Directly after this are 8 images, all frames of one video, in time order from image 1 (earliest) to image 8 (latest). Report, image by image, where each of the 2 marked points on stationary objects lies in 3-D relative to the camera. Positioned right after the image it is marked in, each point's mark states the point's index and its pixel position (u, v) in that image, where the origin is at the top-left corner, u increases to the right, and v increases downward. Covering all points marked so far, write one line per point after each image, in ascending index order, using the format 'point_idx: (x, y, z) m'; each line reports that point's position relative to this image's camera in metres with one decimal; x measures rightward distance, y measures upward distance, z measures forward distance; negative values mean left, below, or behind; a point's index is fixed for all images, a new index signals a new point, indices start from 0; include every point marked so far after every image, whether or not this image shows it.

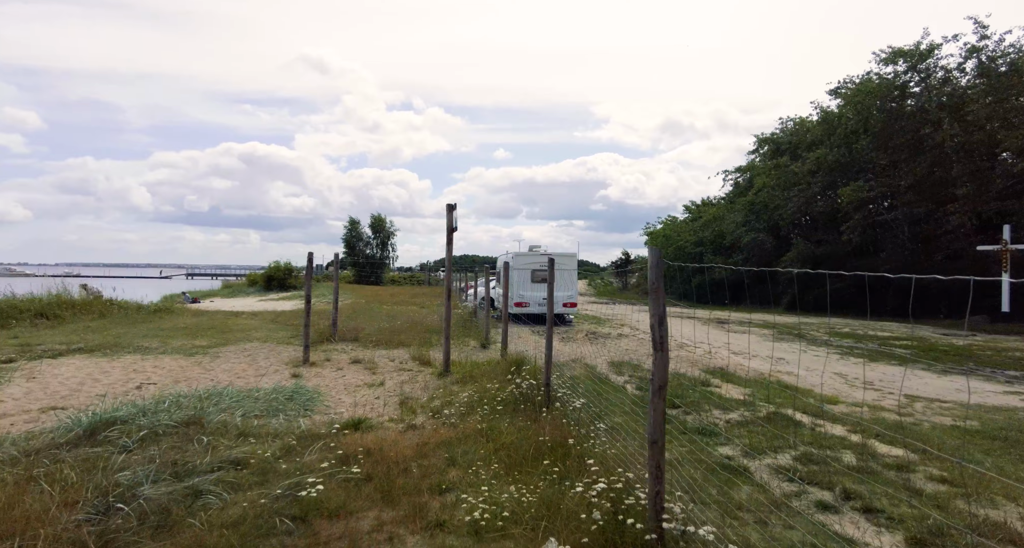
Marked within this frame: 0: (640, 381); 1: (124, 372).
0: (+1.8, -1.5, +7.7) m
1: (-5.4, -1.4, +7.7) m
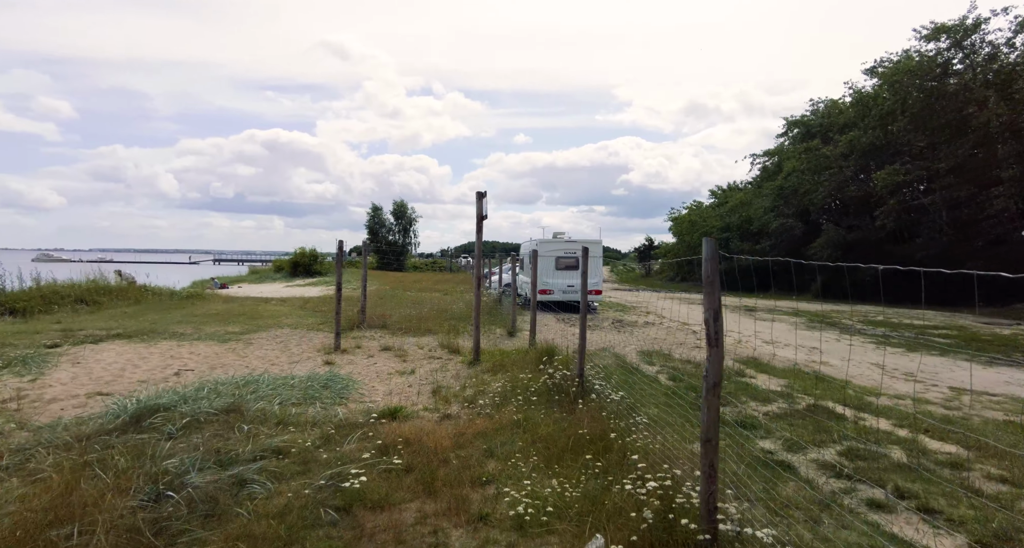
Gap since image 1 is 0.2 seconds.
0: (+2.2, -1.4, +7.6) m
1: (-5.0, -1.2, +7.9) m
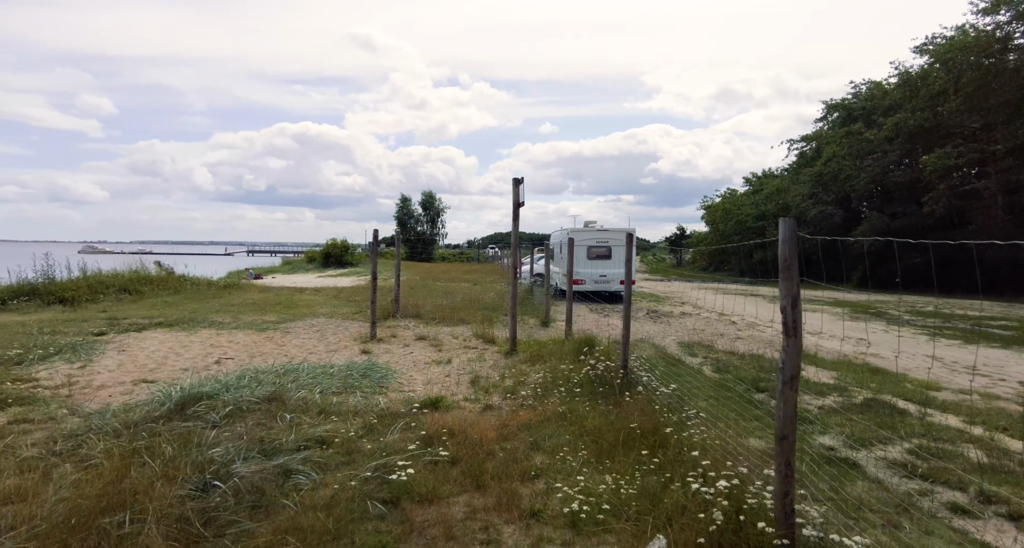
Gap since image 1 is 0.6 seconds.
0: (+2.8, -1.2, +7.4) m
1: (-4.5, -1.0, +8.0) m
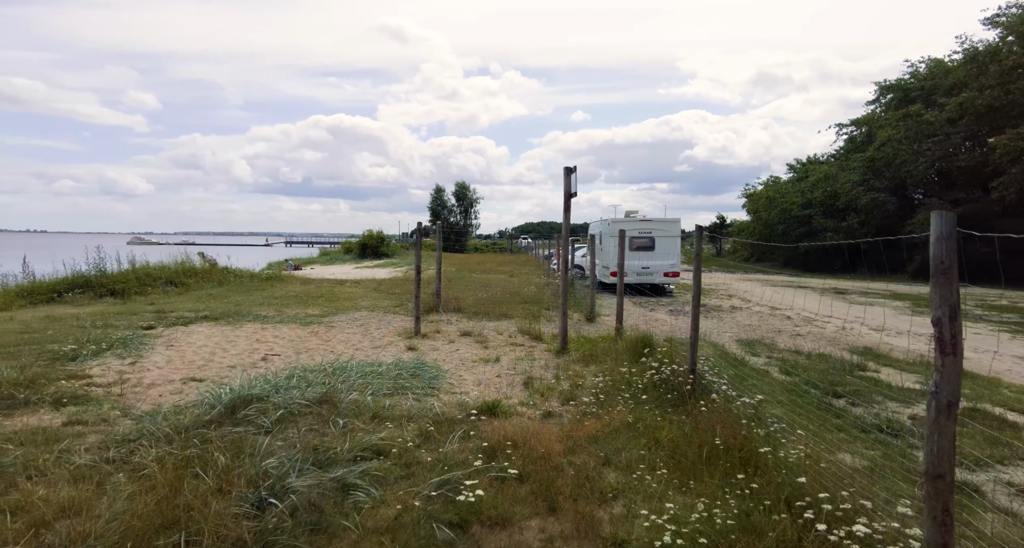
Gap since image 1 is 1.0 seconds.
0: (+3.4, -1.1, +6.9) m
1: (-3.8, -1.0, +7.9) m
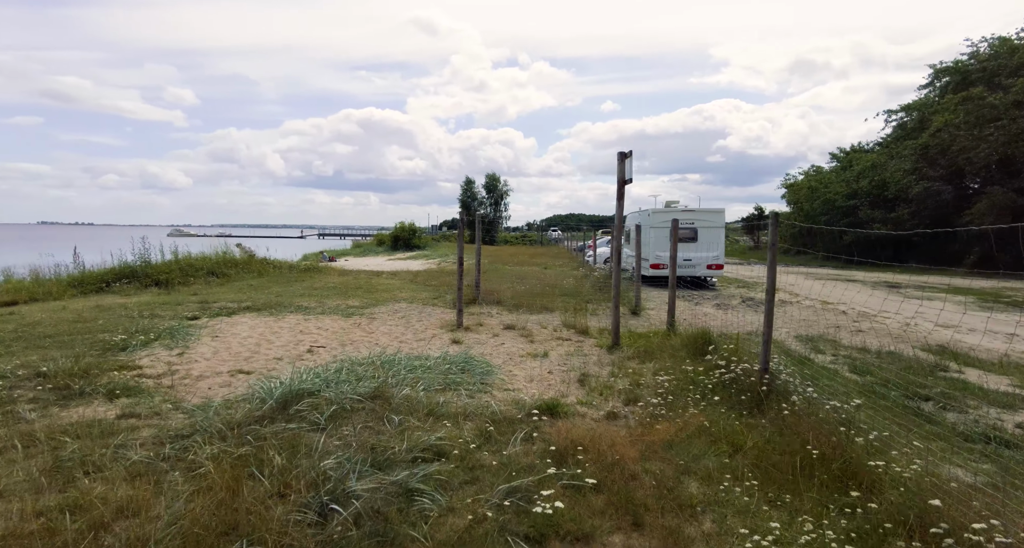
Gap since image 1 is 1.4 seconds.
0: (+4.0, -1.0, +6.5) m
1: (-3.1, -0.8, +7.8) m
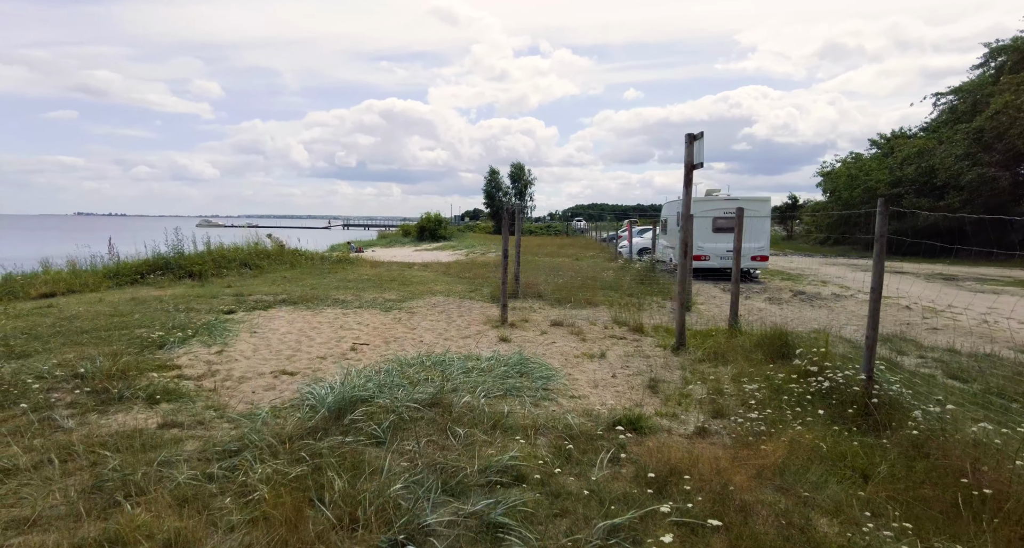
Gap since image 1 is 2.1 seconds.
0: (+4.6, -1.0, +5.9) m
1: (-2.5, -0.7, +7.5) m
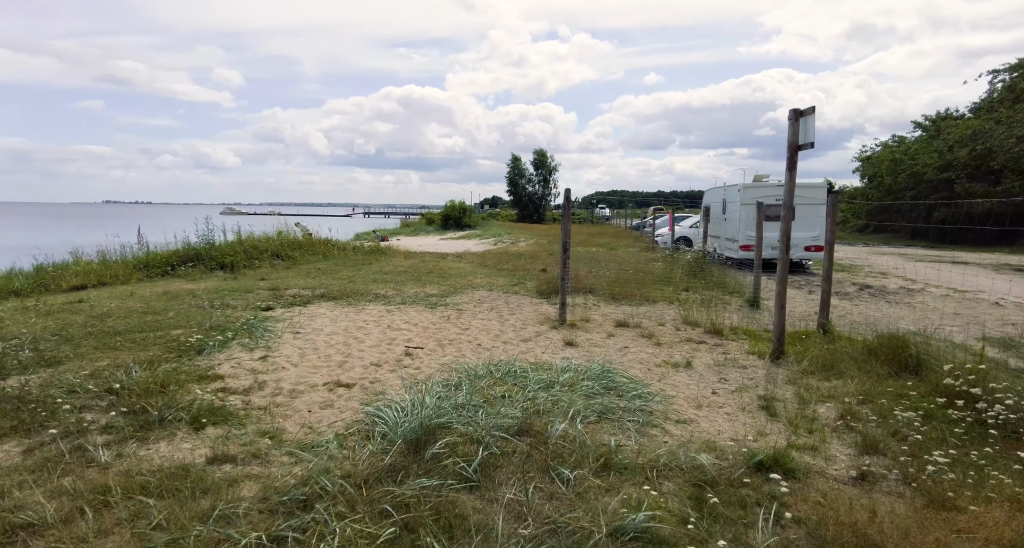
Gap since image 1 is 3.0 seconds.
0: (+5.4, -1.0, +5.0) m
1: (-1.7, -0.7, +6.9) m
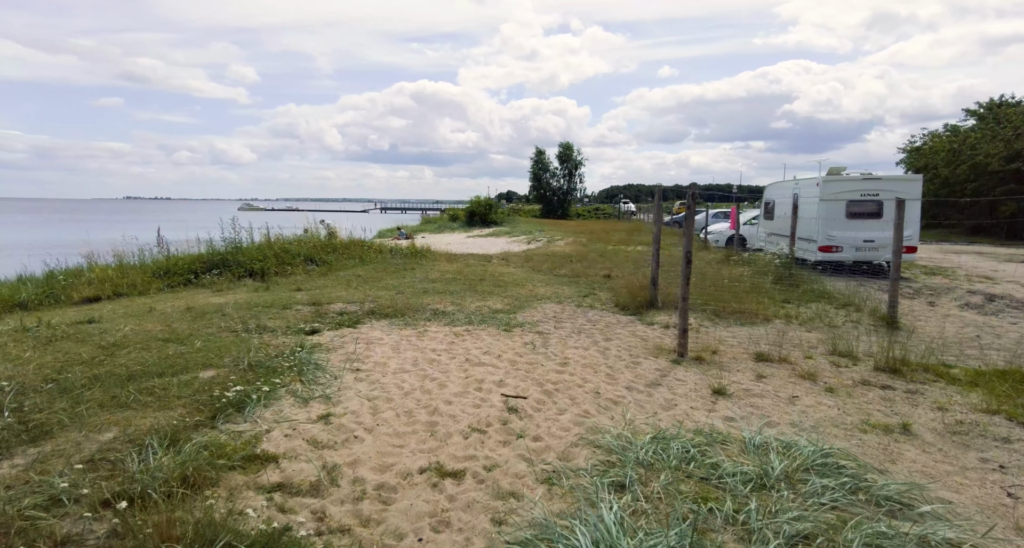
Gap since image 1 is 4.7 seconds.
0: (+6.4, -1.2, +3.4) m
1: (-0.5, -0.9, +5.4) m
